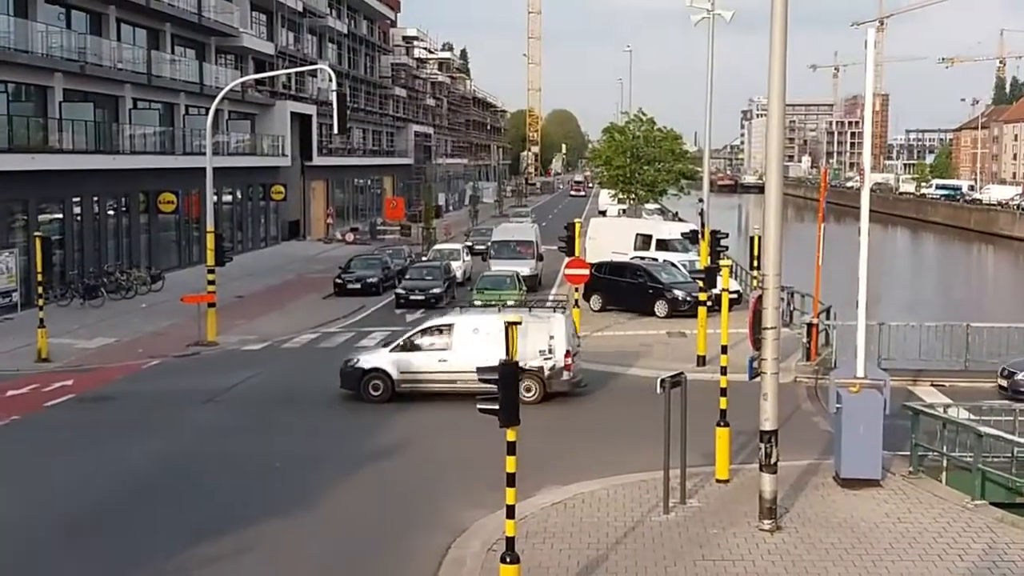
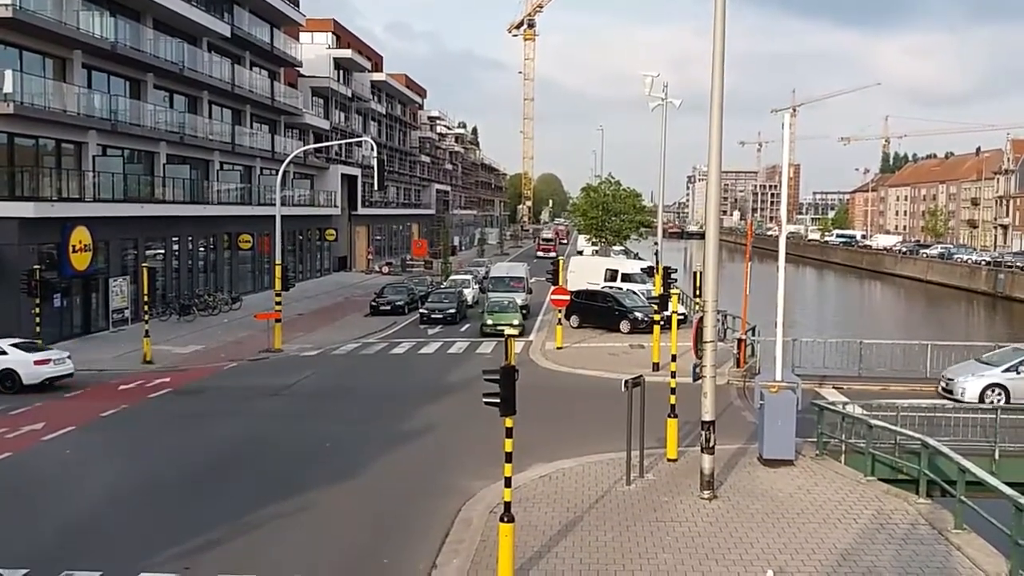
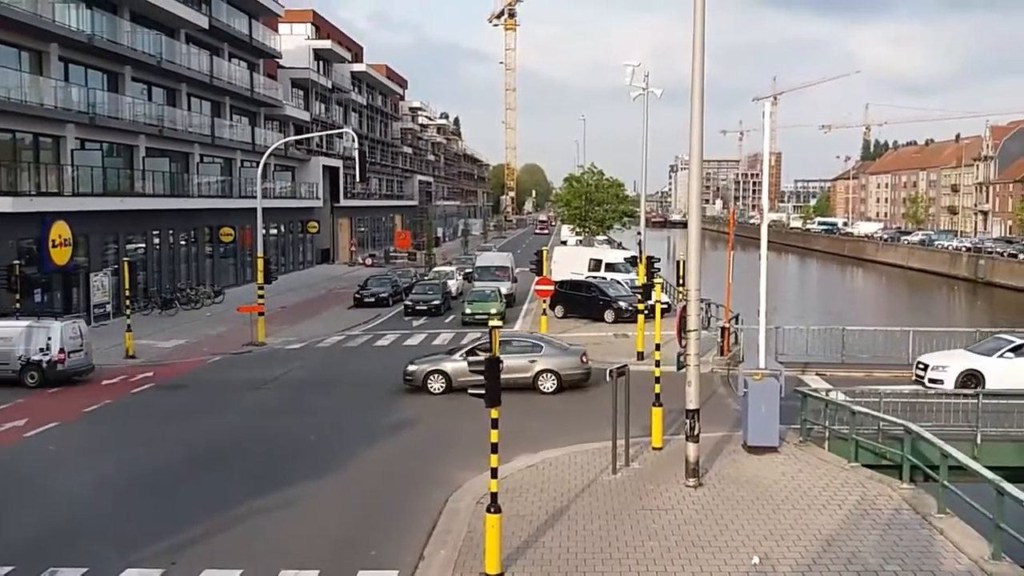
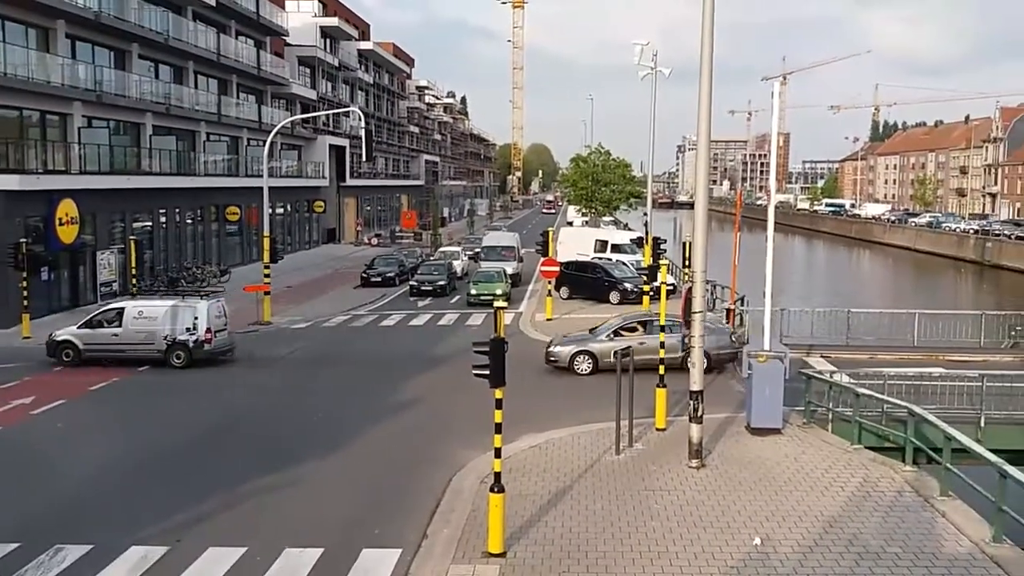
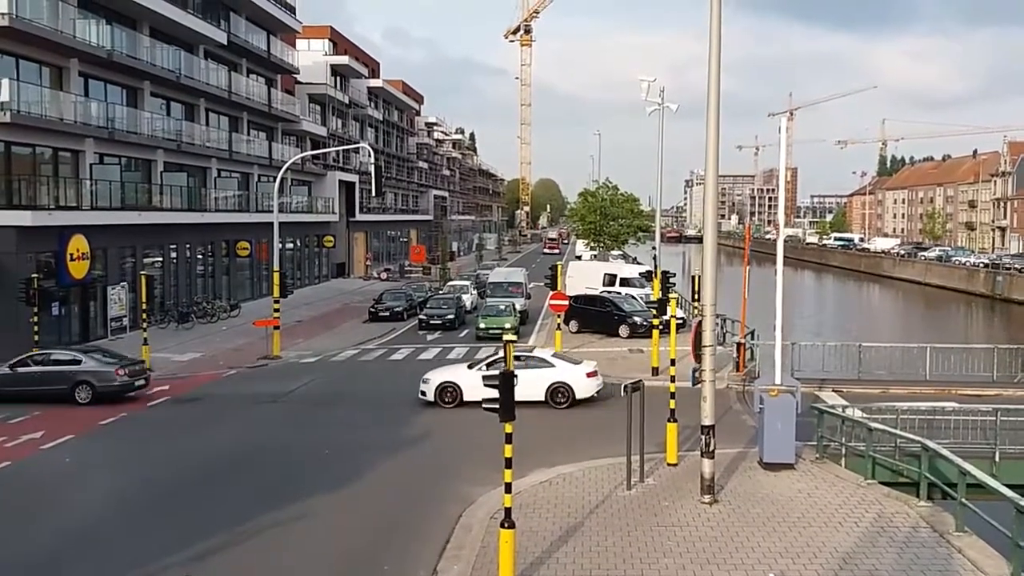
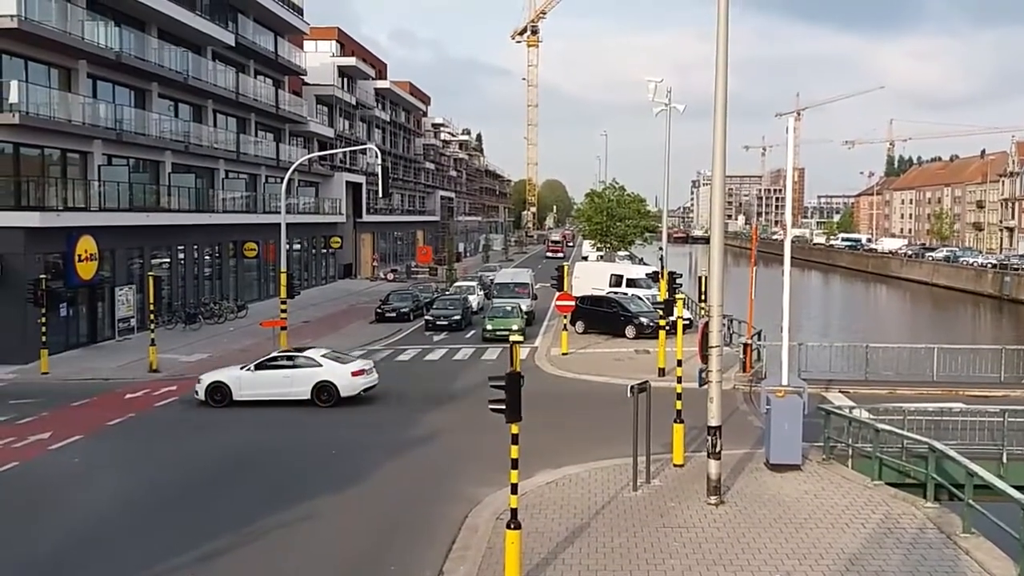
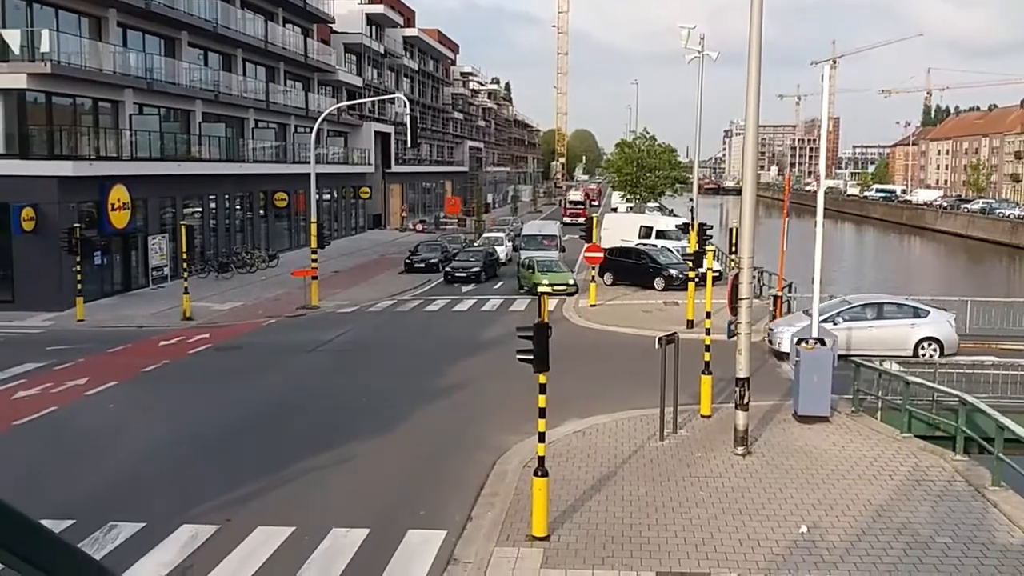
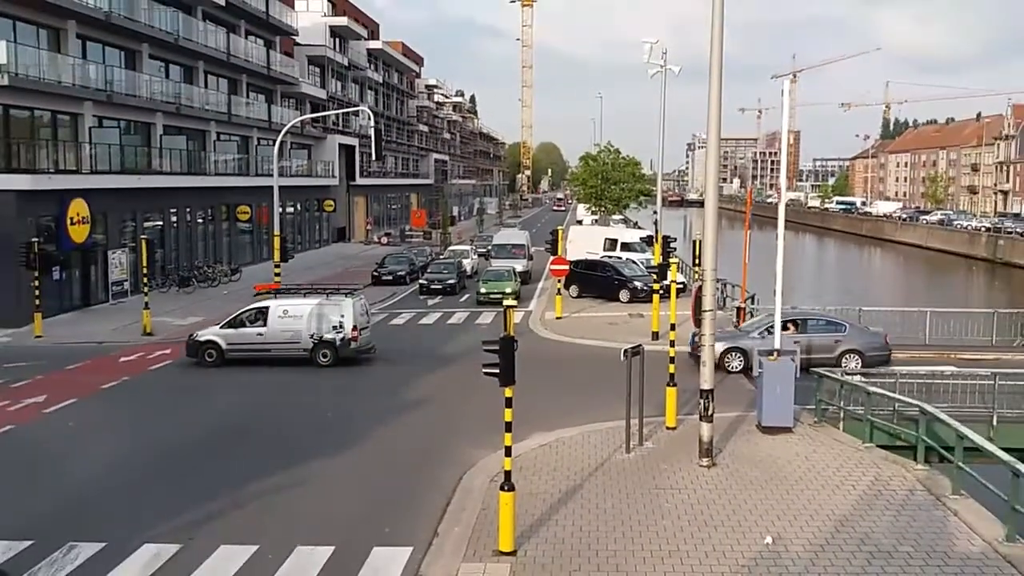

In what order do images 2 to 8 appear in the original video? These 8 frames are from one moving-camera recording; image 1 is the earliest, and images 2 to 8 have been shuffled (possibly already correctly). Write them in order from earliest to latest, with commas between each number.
8, 4, 3, 5, 6, 2, 7
